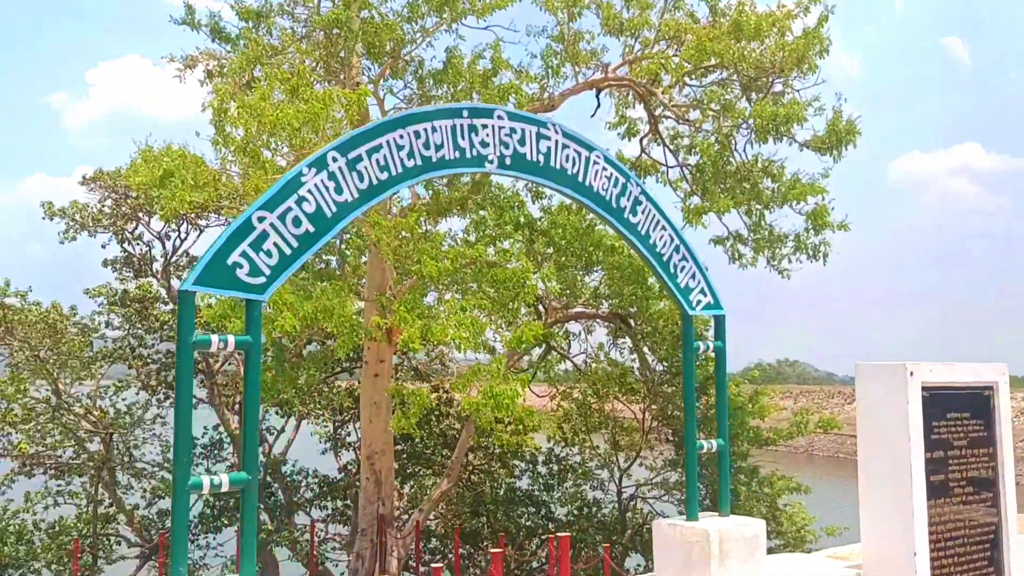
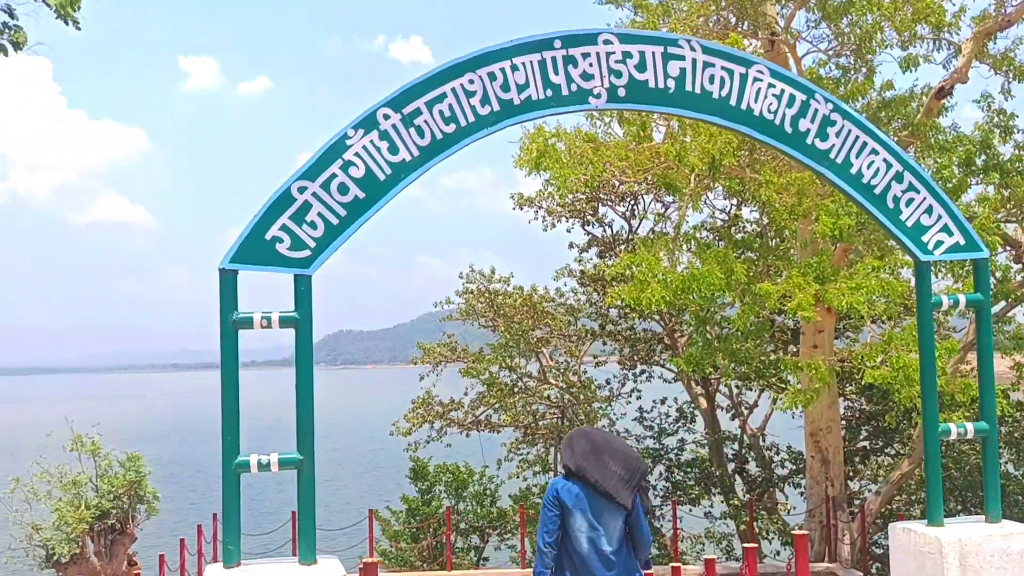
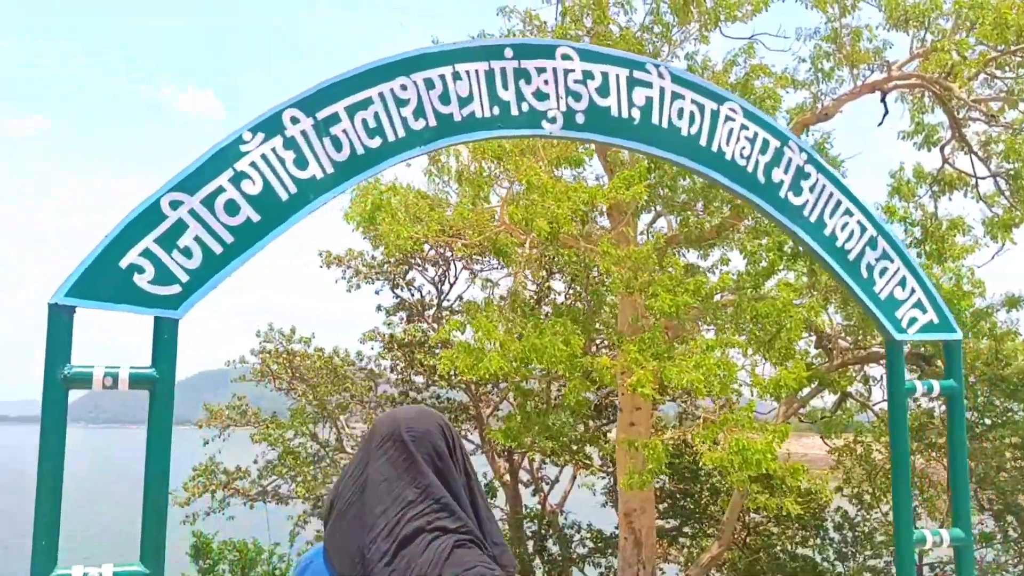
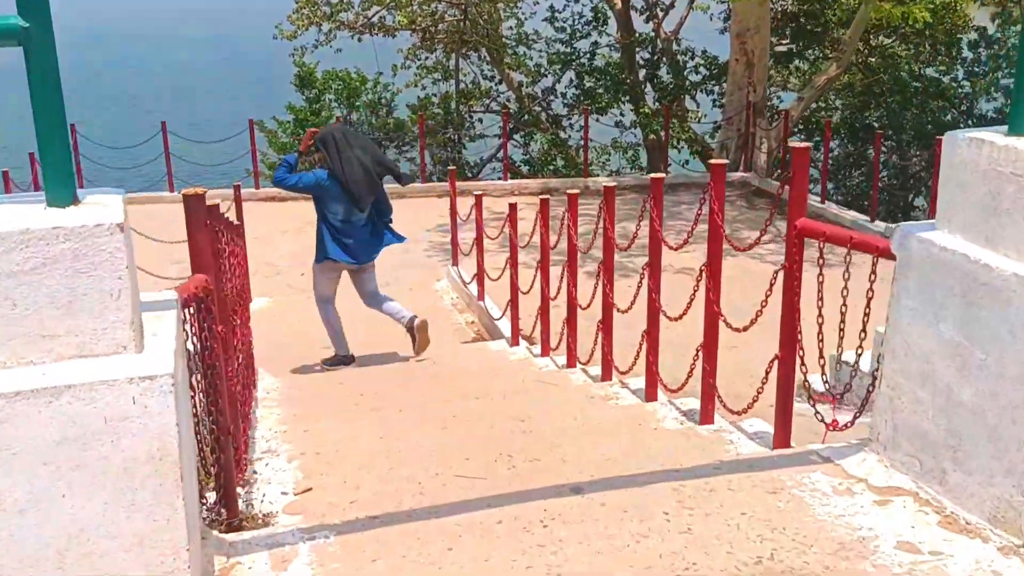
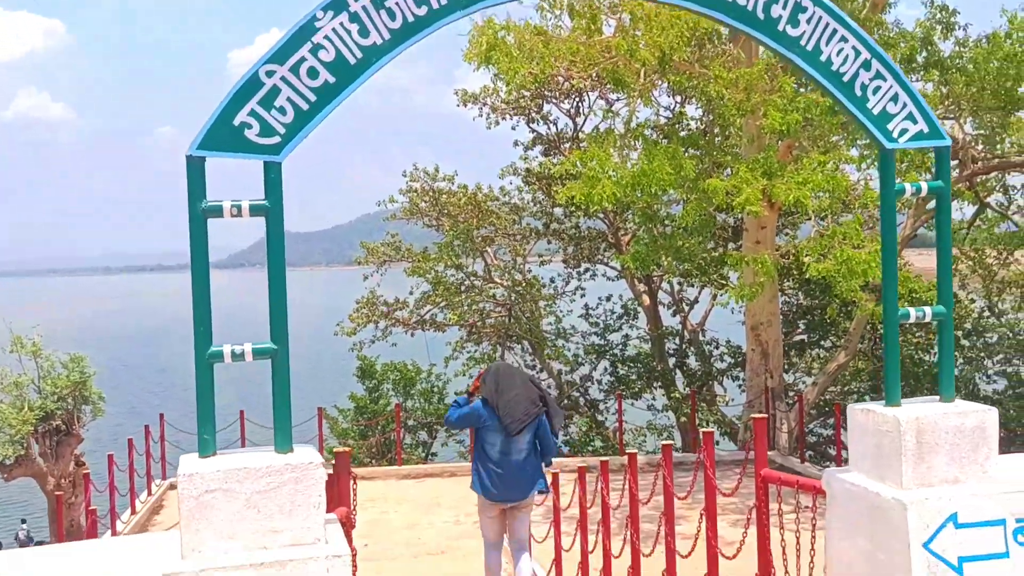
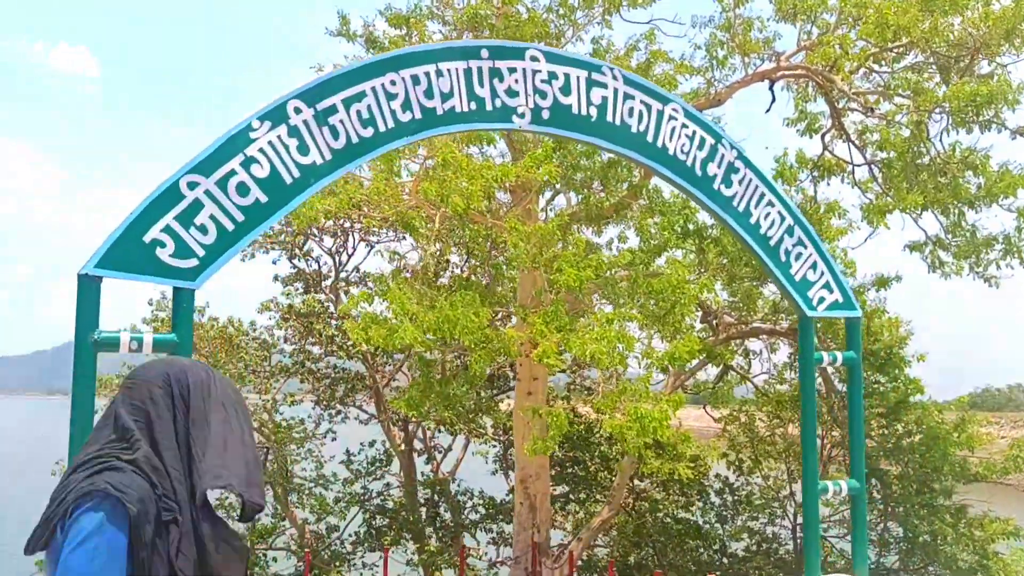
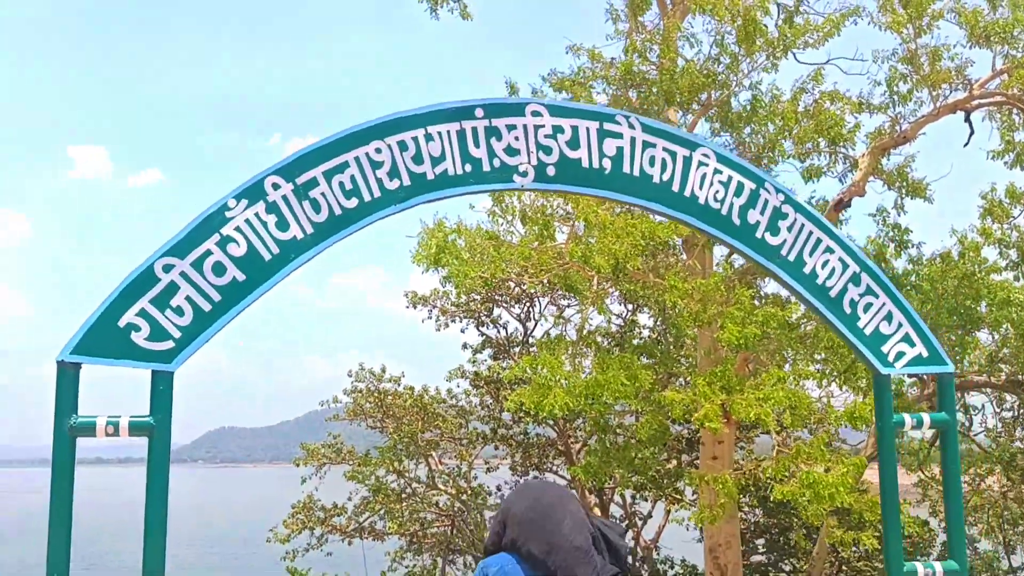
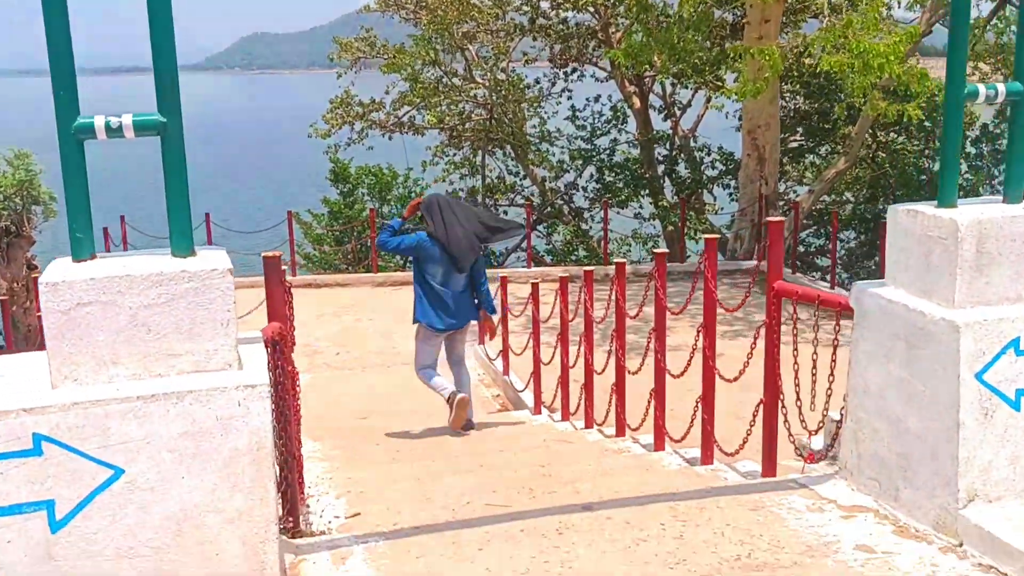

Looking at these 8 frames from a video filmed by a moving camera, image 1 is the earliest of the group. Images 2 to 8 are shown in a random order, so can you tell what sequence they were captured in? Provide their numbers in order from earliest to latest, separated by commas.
6, 3, 7, 2, 5, 8, 4
